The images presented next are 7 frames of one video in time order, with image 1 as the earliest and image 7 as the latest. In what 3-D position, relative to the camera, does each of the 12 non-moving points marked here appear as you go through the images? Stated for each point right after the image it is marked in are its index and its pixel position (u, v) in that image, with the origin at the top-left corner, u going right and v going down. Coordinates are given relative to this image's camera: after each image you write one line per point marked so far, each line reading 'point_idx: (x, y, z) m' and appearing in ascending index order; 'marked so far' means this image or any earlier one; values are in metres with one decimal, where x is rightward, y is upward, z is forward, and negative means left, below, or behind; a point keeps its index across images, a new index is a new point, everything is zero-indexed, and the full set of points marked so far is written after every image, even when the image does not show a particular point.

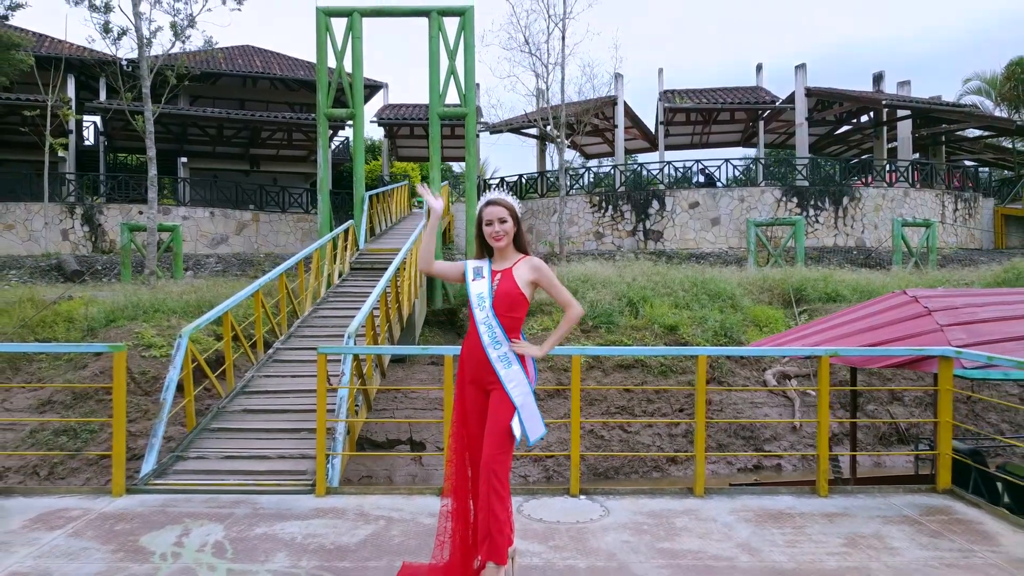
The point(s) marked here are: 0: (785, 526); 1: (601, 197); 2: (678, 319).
0: (+1.4, -1.2, +3.5) m
1: (+2.4, +2.5, +19.3) m
2: (+2.0, -0.4, +8.8) m
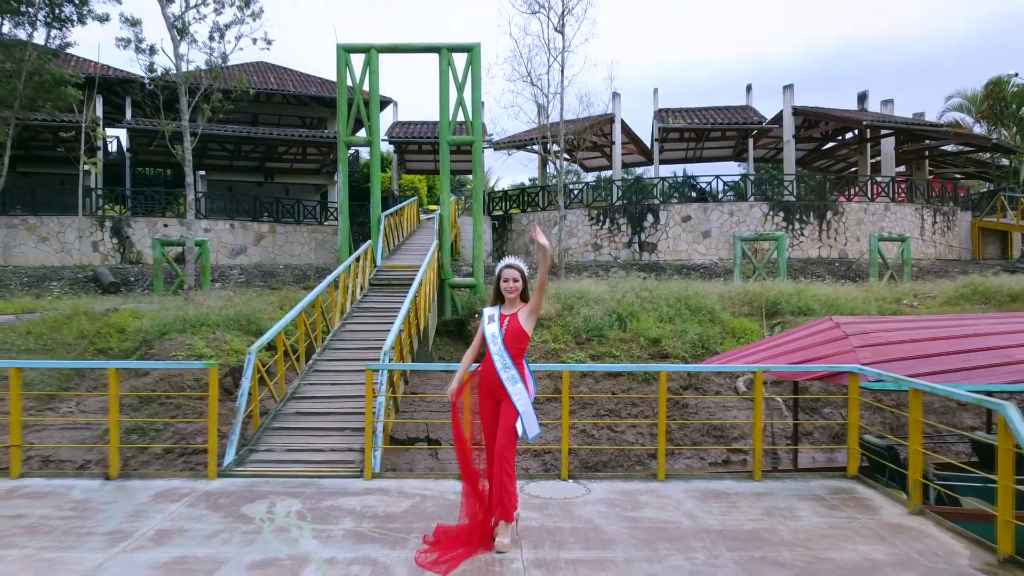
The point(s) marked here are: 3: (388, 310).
0: (+1.4, -1.4, +4.7) m
1: (+2.5, +2.3, +20.5) m
2: (+2.1, -0.6, +9.9) m
3: (-1.6, -0.3, +9.5) m
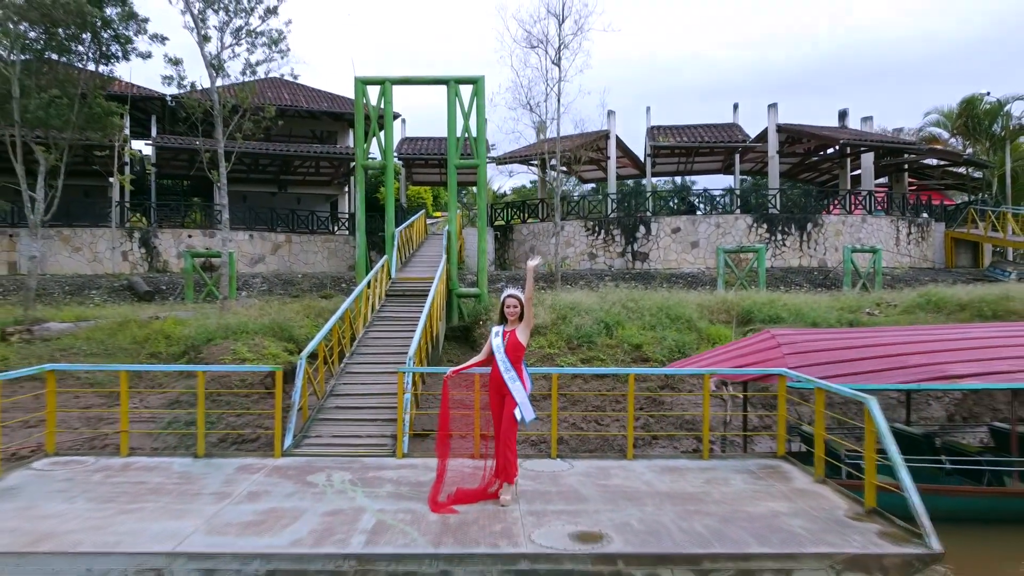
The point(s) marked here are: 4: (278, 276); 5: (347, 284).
0: (+1.4, -1.6, +6.1) m
1: (+2.6, +2.0, +21.9) m
2: (+2.1, -0.8, +11.3) m
3: (-1.6, -0.5, +10.9) m
4: (-6.5, +0.4, +19.4) m
5: (-4.4, +0.1, +19.0) m
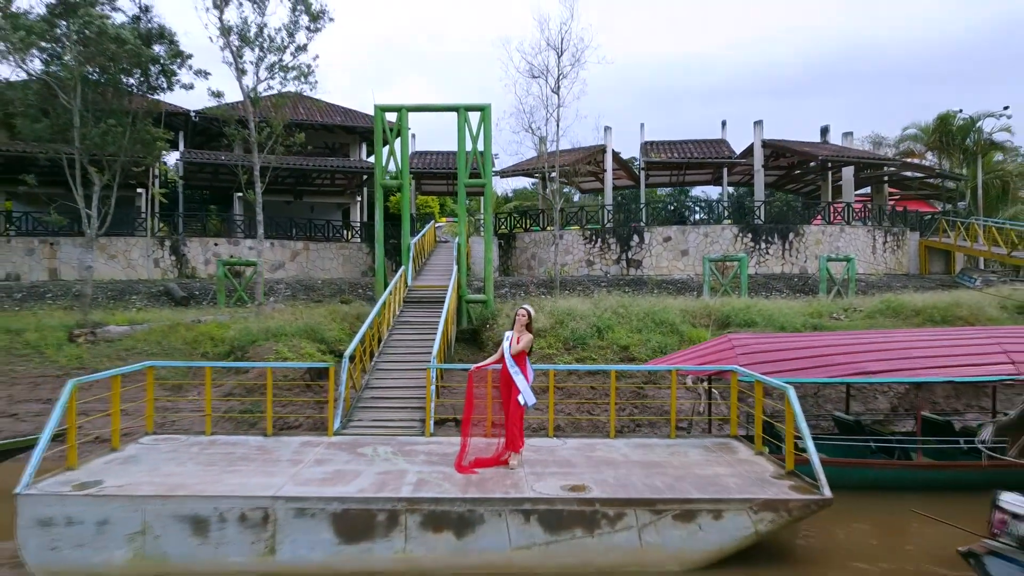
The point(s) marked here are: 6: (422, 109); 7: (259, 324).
0: (+1.5, -1.8, +7.7) m
1: (+2.7, +1.9, +23.5) m
2: (+2.2, -1.0, +13.0) m
3: (-1.6, -0.6, +12.5) m
4: (-6.4, +0.2, +21.1) m
5: (-4.3, -0.1, +20.7) m
6: (-2.1, +4.2, +16.4) m
7: (-4.9, -0.7, +13.7) m
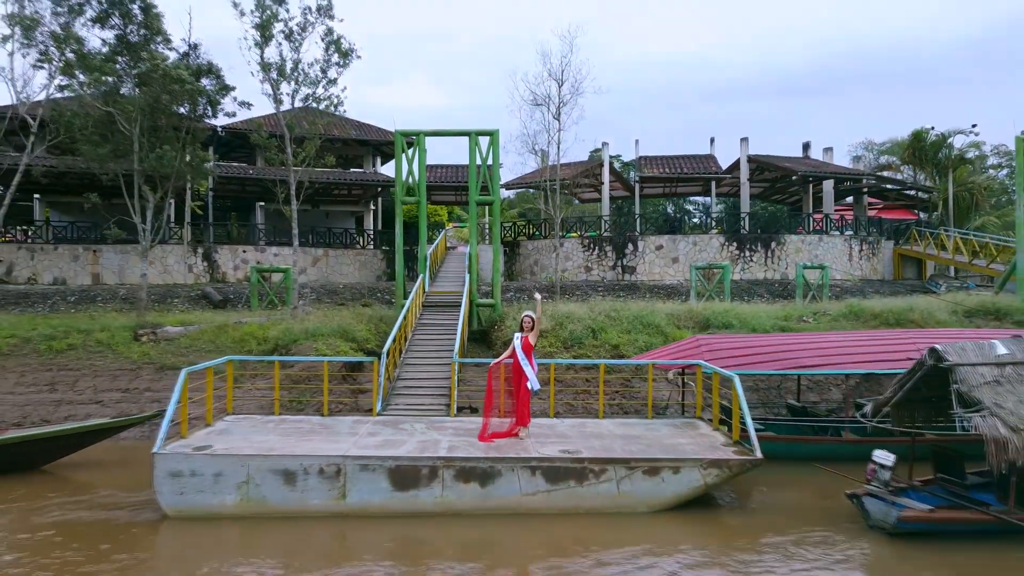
0: (+1.6, -1.9, +9.7) m
1: (+2.8, +1.7, +25.5) m
2: (+2.3, -1.1, +15.0) m
3: (-1.4, -0.8, +14.5) m
4: (-6.2, +0.1, +23.1) m
5: (-4.2, -0.2, +22.7) m
6: (-2.0, +4.0, +18.4) m
7: (-4.8, -0.8, +15.7) m
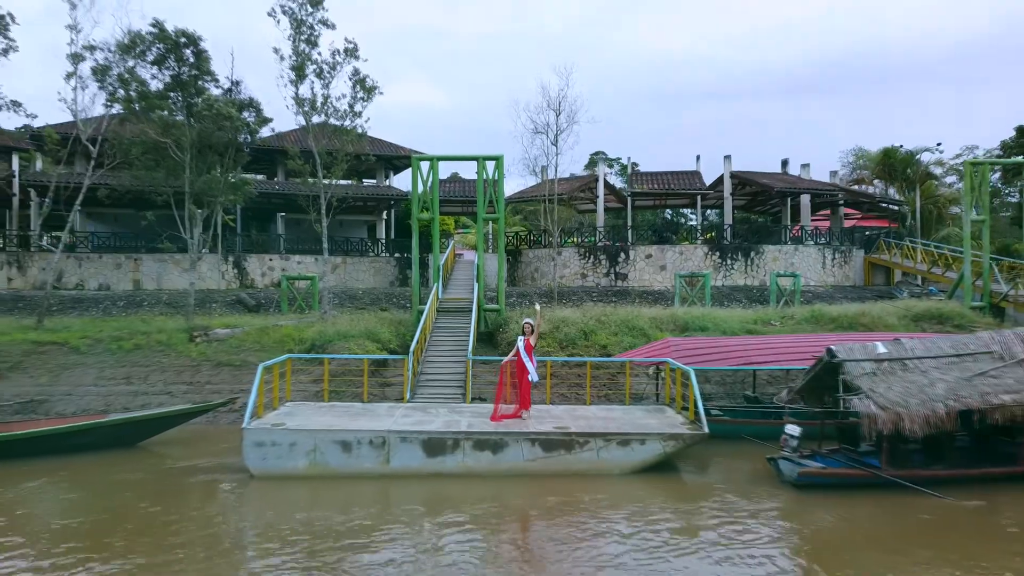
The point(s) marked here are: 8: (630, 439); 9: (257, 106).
0: (+1.7, -2.1, +12.1) m
1: (+2.9, +1.5, +27.9) m
2: (+2.4, -1.3, +17.4) m
3: (-1.4, -1.0, +16.9) m
4: (-6.1, -0.1, +25.5) m
5: (-4.1, -0.4, +25.1) m
6: (-1.9, +3.8, +20.8) m
7: (-4.7, -1.0, +18.1) m
8: (+1.7, -2.2, +10.3) m
9: (-7.1, +5.1, +19.5) m
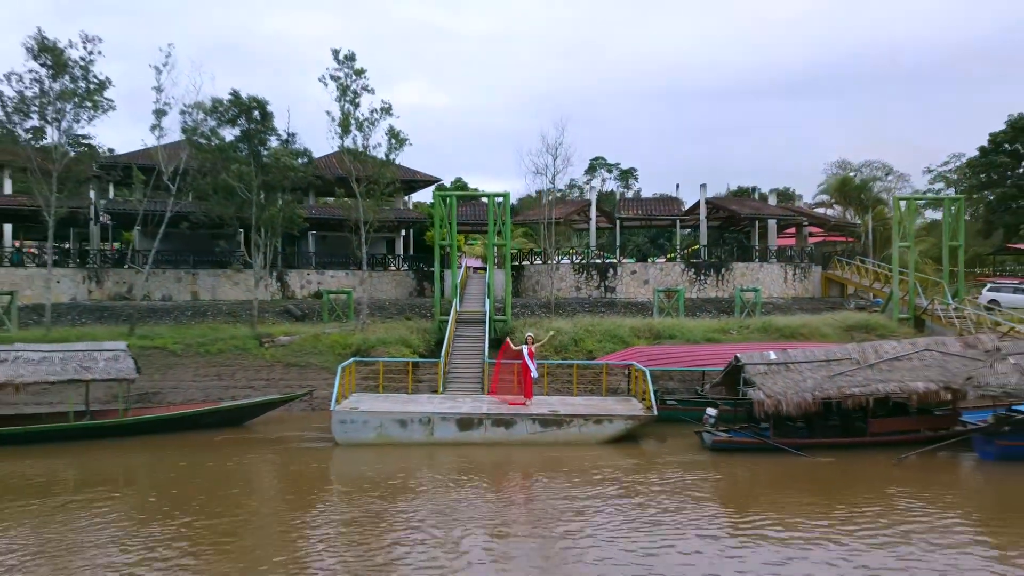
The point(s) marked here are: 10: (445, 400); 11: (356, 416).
0: (+1.8, -2.6, +16.5) m
1: (+3.1, +1.0, +32.3) m
2: (+2.6, -1.9, +21.7) m
3: (-1.2, -1.5, +21.3) m
4: (-6.0, -0.6, +29.9) m
5: (-3.9, -0.9, +29.5) m
6: (-1.7, +3.3, +25.2) m
7: (-4.5, -1.5, +22.5) m
8: (+1.9, -2.7, +14.7) m
9: (-6.9, +4.6, +23.9) m
10: (-1.6, -2.6, +16.2) m
11: (-3.3, -2.7, +14.7) m
